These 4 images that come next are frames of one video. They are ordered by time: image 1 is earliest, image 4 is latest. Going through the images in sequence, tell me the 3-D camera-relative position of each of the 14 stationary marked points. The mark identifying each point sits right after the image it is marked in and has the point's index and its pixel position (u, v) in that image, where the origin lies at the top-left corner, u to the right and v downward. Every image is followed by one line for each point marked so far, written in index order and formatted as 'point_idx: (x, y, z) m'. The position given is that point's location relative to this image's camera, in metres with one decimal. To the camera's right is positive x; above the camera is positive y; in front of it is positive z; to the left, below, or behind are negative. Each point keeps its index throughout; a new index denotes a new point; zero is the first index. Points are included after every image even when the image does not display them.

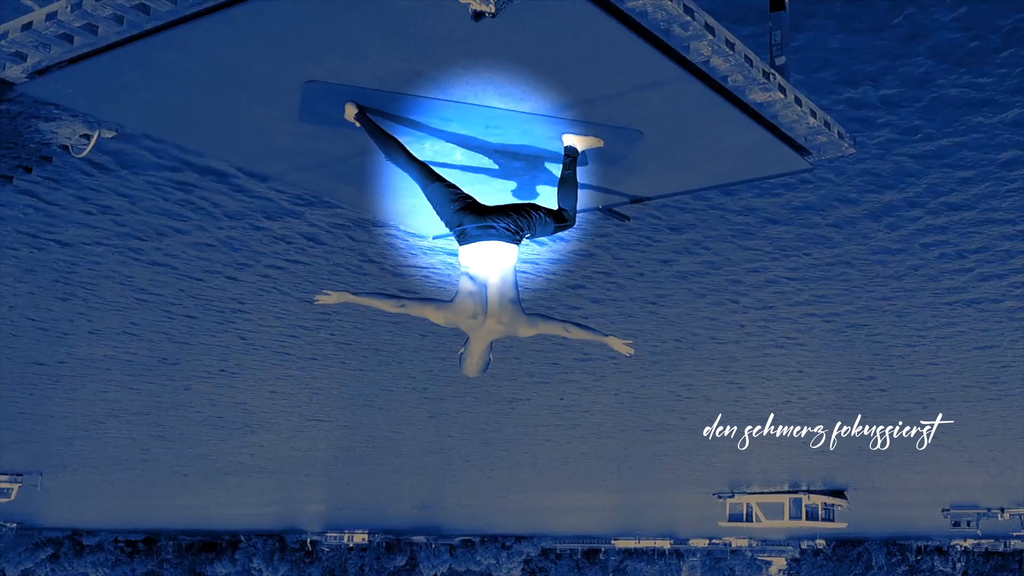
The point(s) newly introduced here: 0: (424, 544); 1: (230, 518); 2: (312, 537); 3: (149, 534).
0: (-1.2, -3.4, +15.5) m
1: (-3.6, -2.9, +15.1) m
2: (-2.7, -3.3, +15.6) m
3: (-4.5, -3.1, +15.0) m
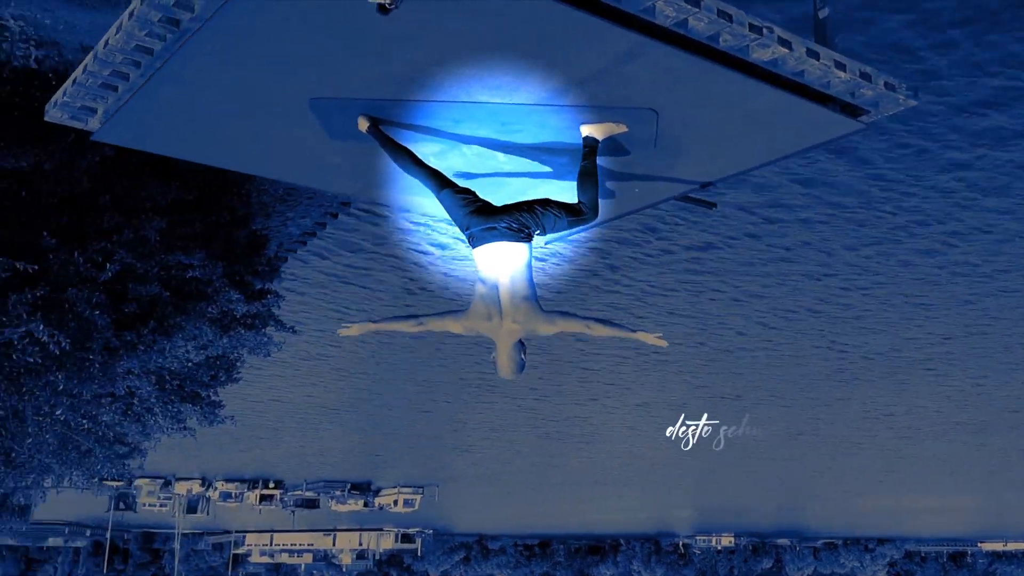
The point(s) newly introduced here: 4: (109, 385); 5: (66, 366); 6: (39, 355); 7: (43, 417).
0: (+3.7, -3.2, +14.7) m
1: (+1.2, -3.0, +15.4) m
2: (+2.3, -3.3, +15.5) m
3: (+0.4, -3.3, +15.7) m
4: (-3.2, -0.8, +9.3) m
5: (-3.2, -0.6, +8.5) m
6: (-3.3, -0.5, +8.1) m
7: (-3.4, -0.9, +8.5) m
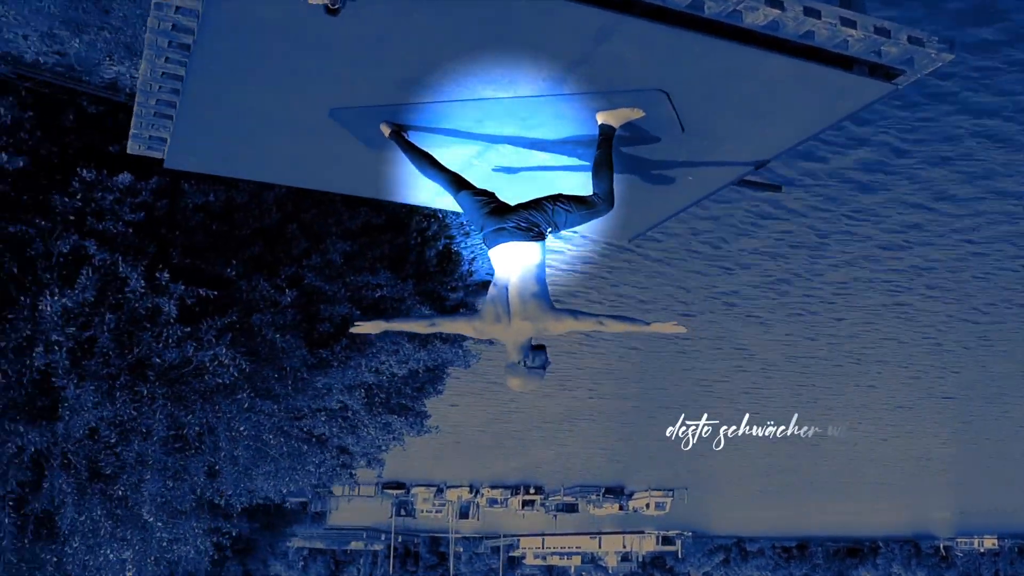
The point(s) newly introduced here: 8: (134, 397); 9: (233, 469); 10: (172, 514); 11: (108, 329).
0: (+6.5, -2.9, +13.3) m
1: (+4.3, -2.9, +14.6) m
2: (+5.4, -3.1, +14.3) m
3: (+3.6, -3.2, +15.1) m
4: (-1.7, -0.9, +9.9) m
5: (-2.0, -0.8, +9.1) m
6: (-2.2, -0.6, +8.8) m
7: (-2.1, -1.1, +9.2) m
8: (-2.8, -0.8, +8.7) m
9: (-2.2, -1.4, +9.2) m
10: (-2.6, -1.7, +9.1) m
11: (-2.9, -0.3, +8.5) m
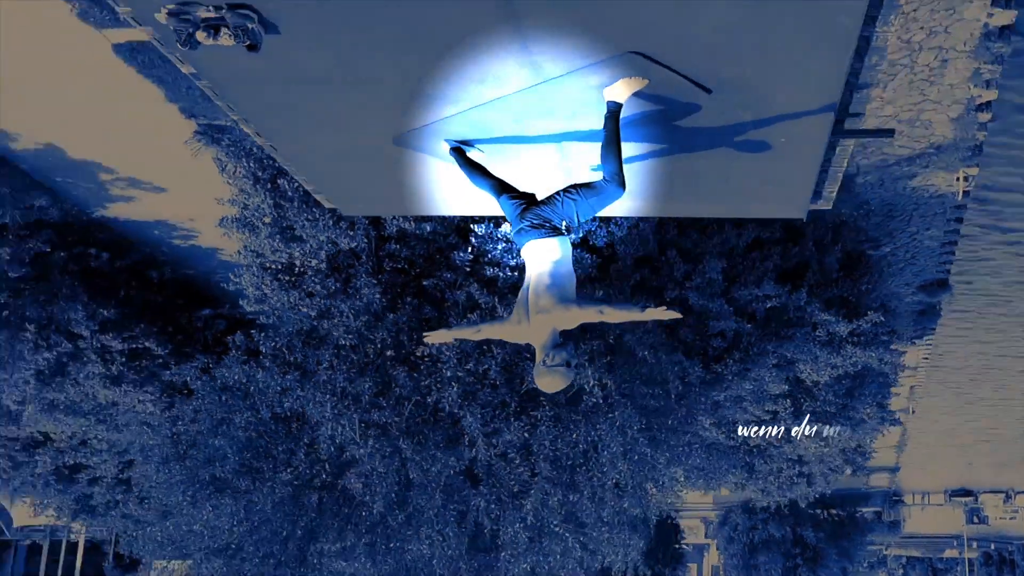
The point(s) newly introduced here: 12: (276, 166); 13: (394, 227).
0: (+10.6, -1.9, +8.5) m
1: (+9.4, -2.1, +10.7) m
2: (+10.2, -2.2, +10.0) m
3: (+9.1, -2.5, +11.5) m
4: (+1.7, -1.1, +10.0) m
5: (+1.0, -0.9, +9.5) m
6: (+0.7, -0.8, +9.4) m
7: (+0.9, -1.3, +9.7) m
8: (+0.1, -1.1, +9.6) m
9: (+1.0, -1.6, +9.7) m
10: (+0.6, -1.9, +9.8) m
11: (-0.1, -0.6, +9.5) m
12: (-2.0, +1.0, +10.1) m
13: (-1.0, +0.5, +10.0) m
